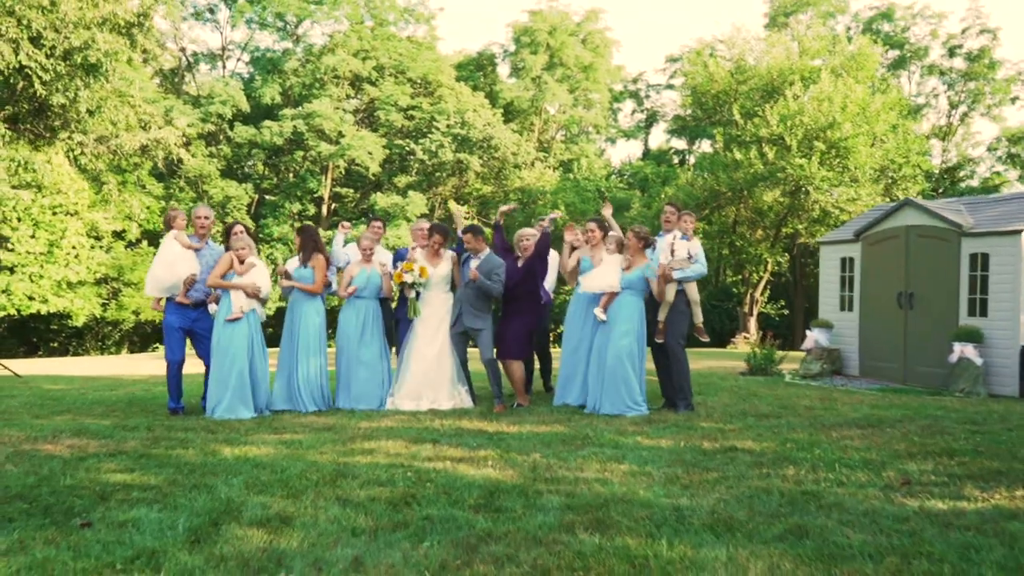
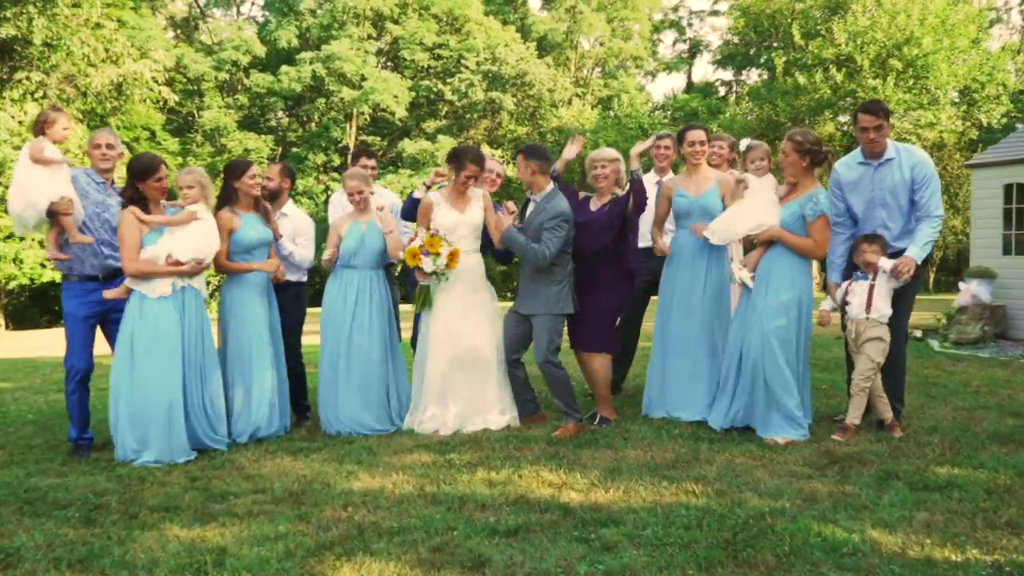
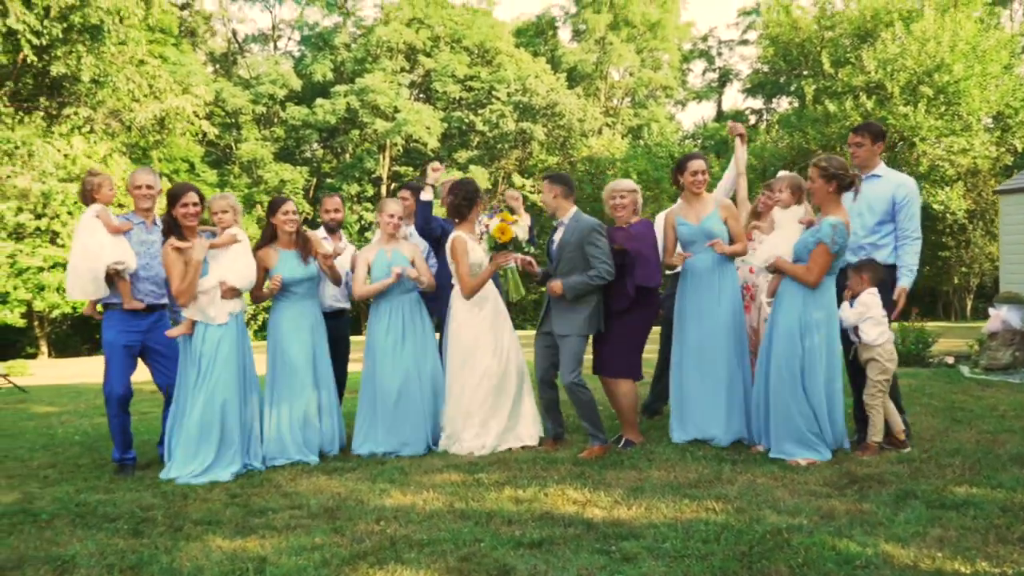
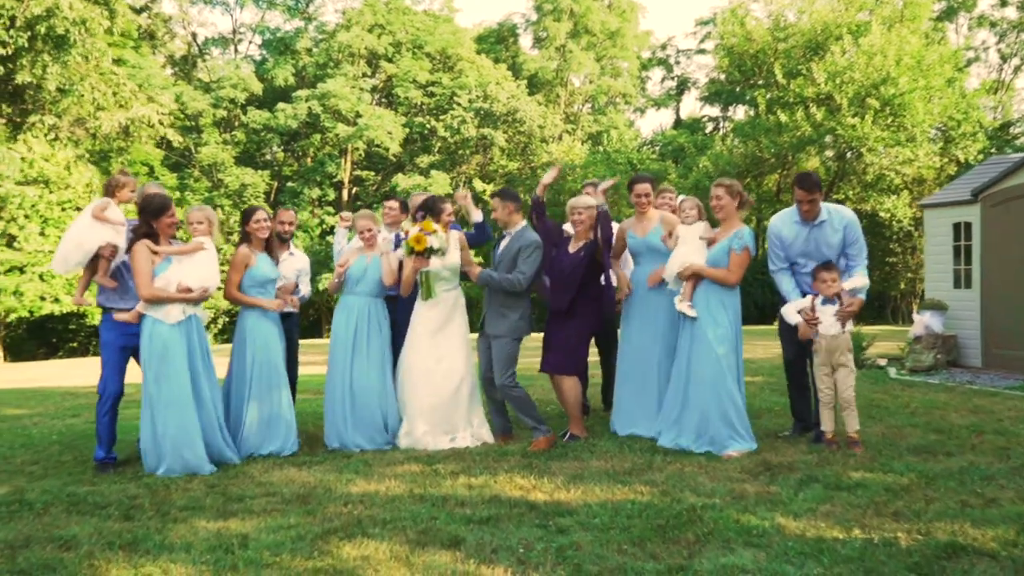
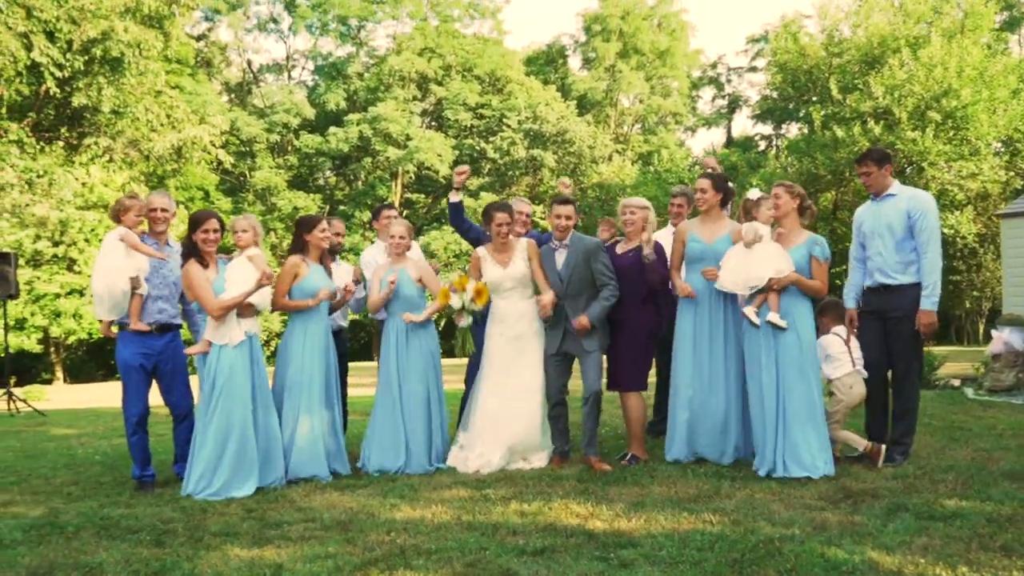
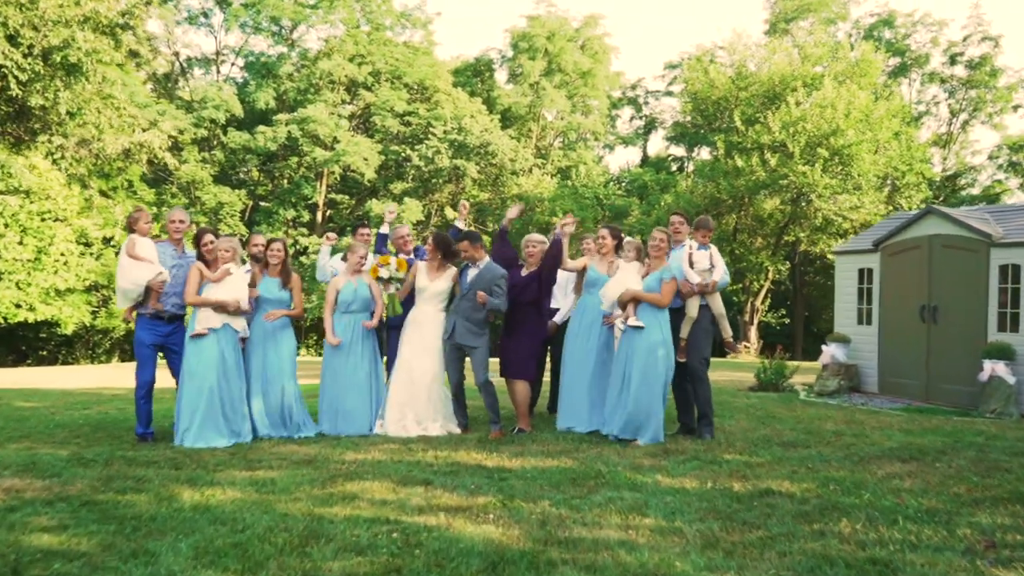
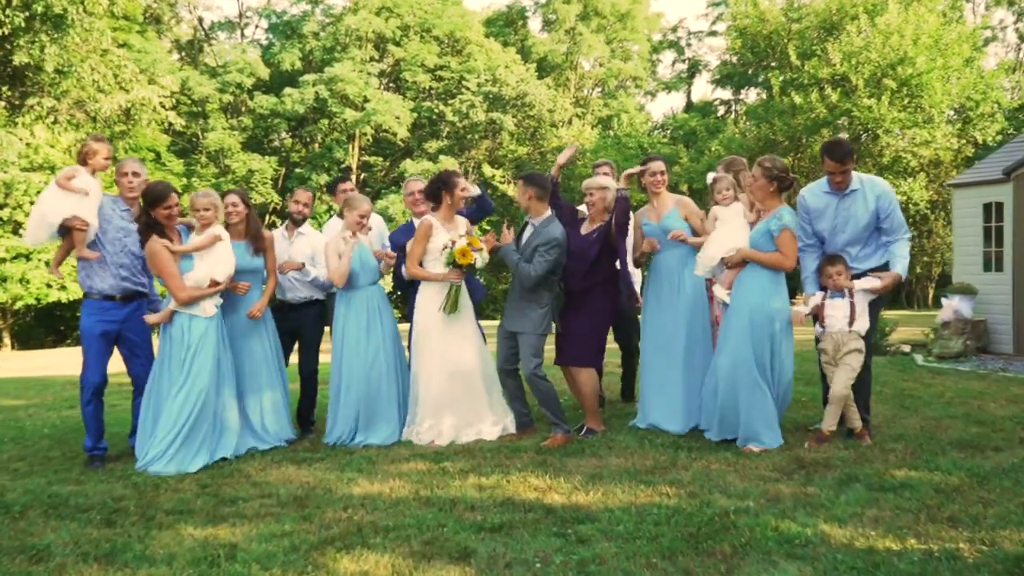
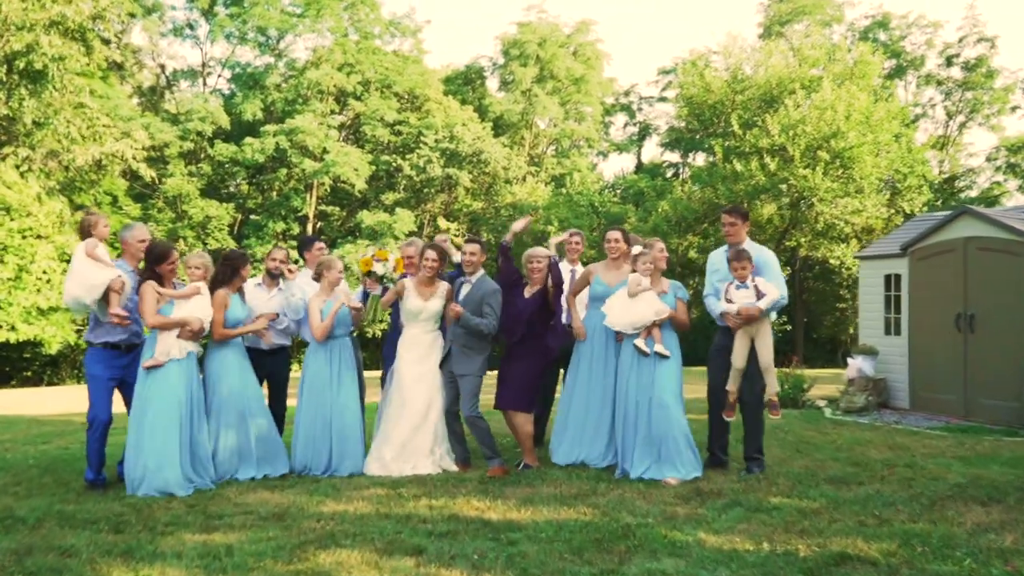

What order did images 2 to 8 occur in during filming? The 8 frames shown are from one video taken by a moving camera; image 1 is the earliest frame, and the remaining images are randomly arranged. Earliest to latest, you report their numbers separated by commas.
6, 8, 4, 7, 2, 3, 5
